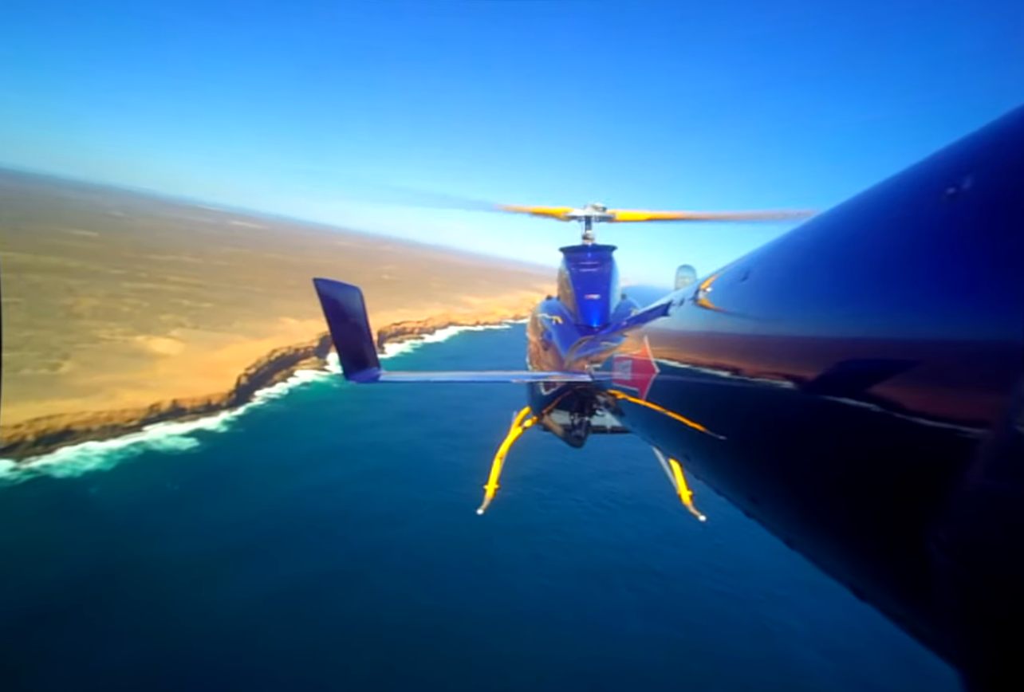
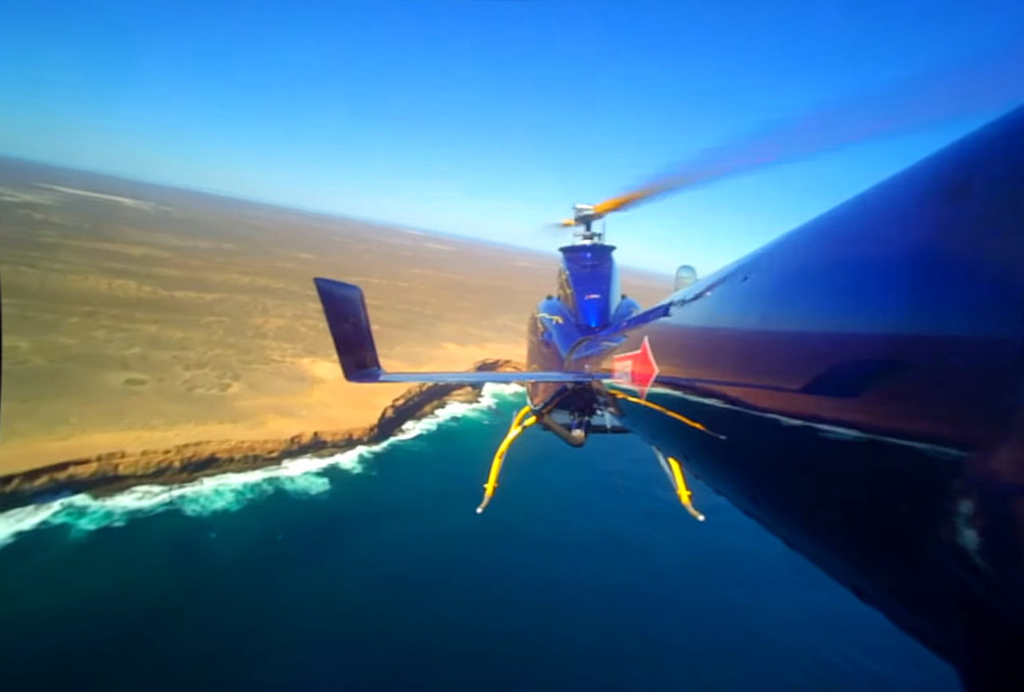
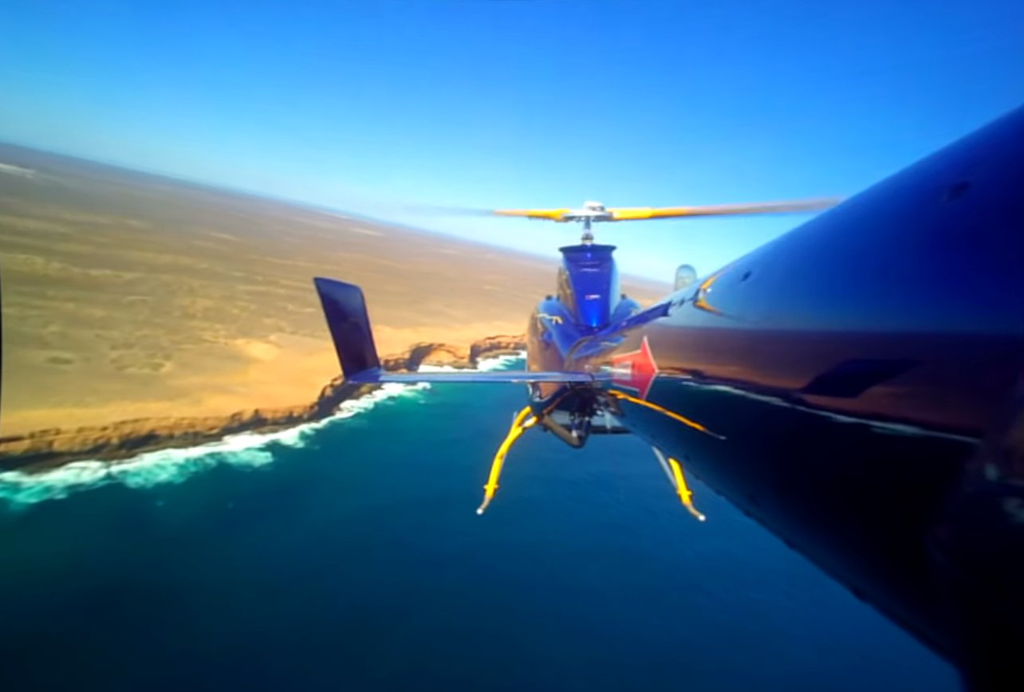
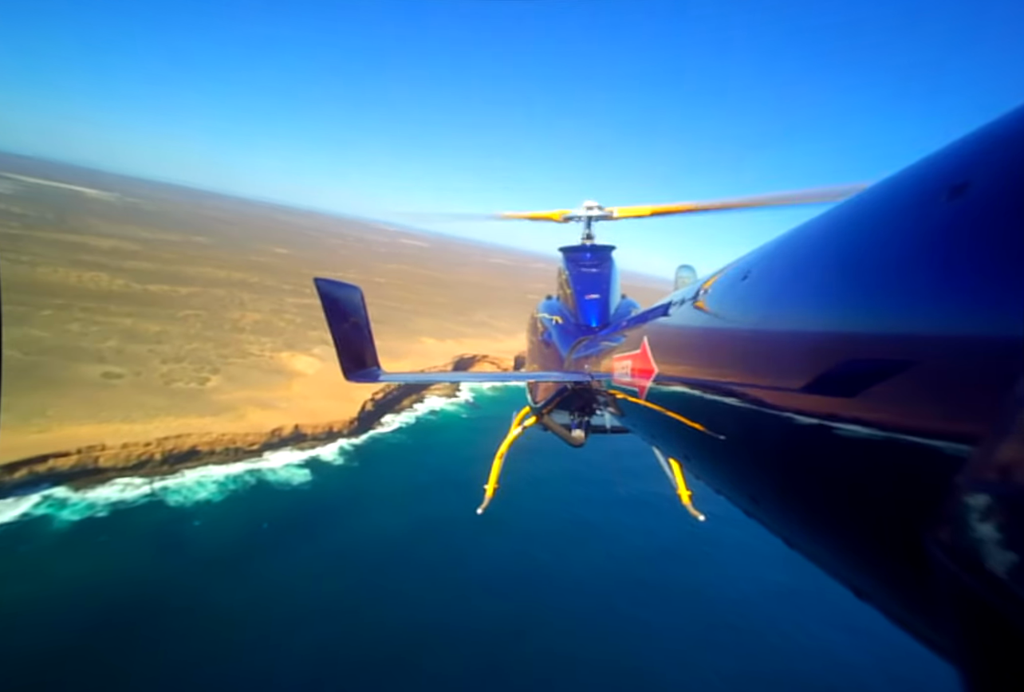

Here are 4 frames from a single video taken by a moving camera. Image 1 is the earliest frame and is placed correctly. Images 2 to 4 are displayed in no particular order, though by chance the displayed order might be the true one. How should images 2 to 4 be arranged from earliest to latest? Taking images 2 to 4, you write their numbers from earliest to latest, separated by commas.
3, 4, 2
